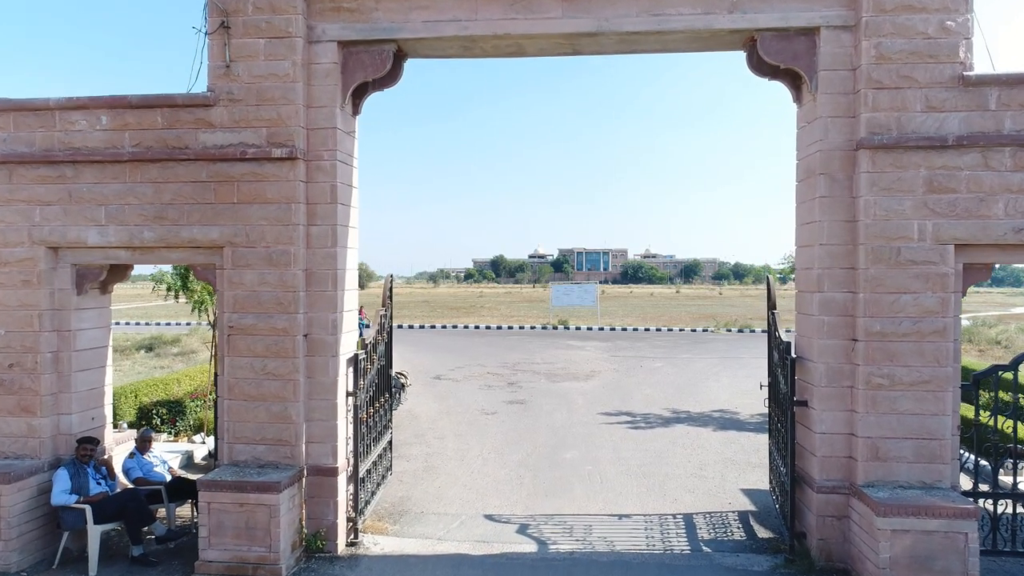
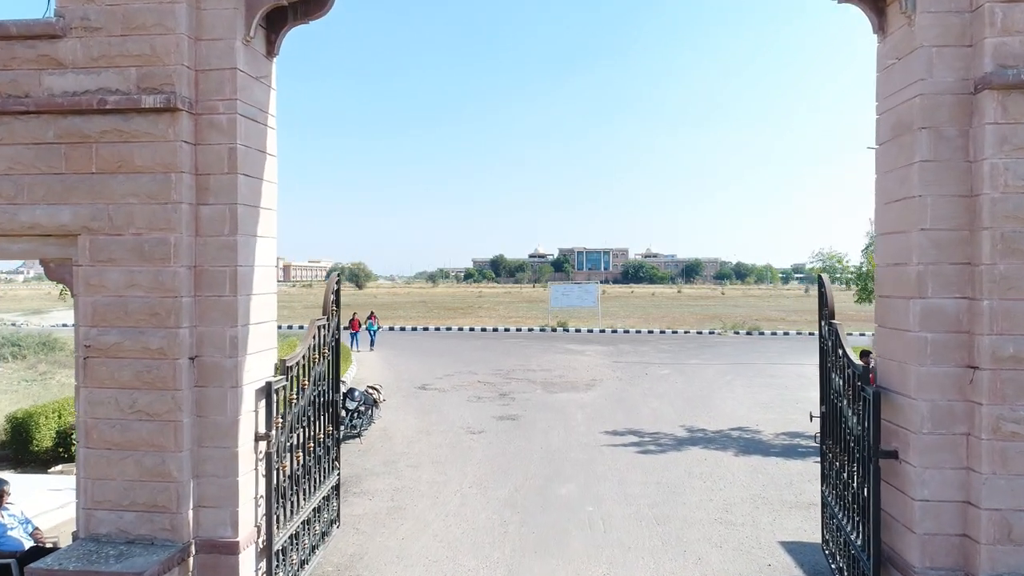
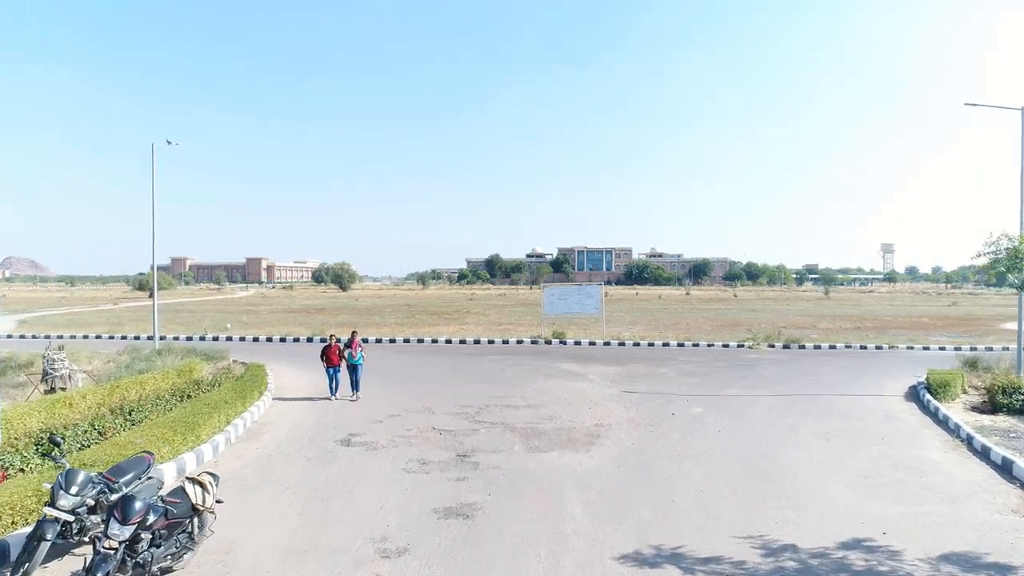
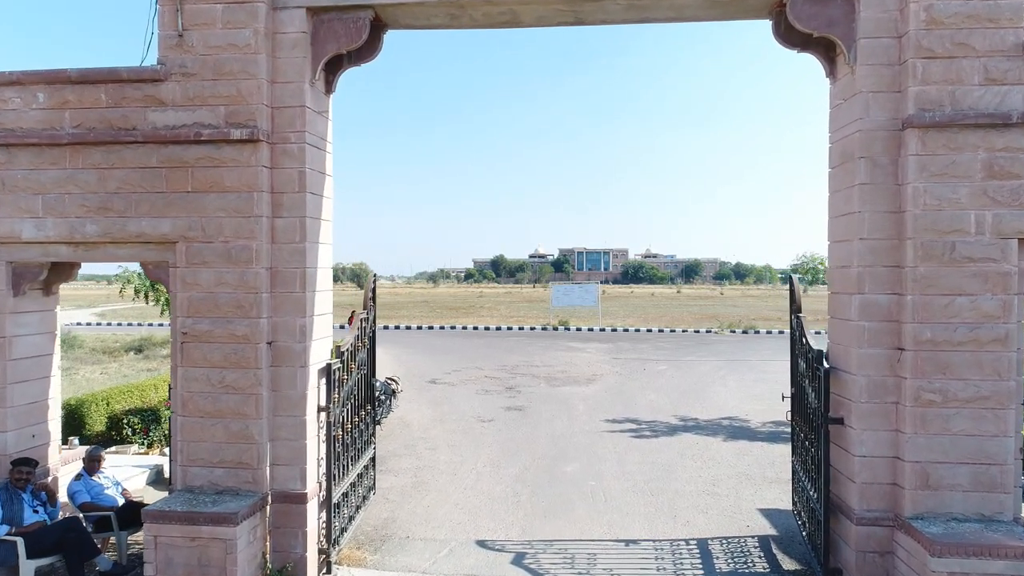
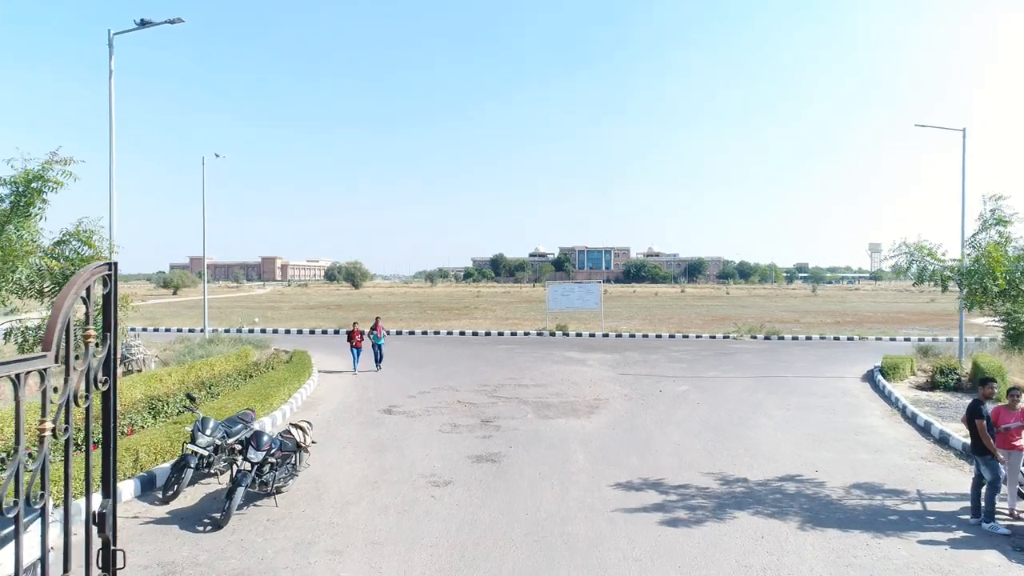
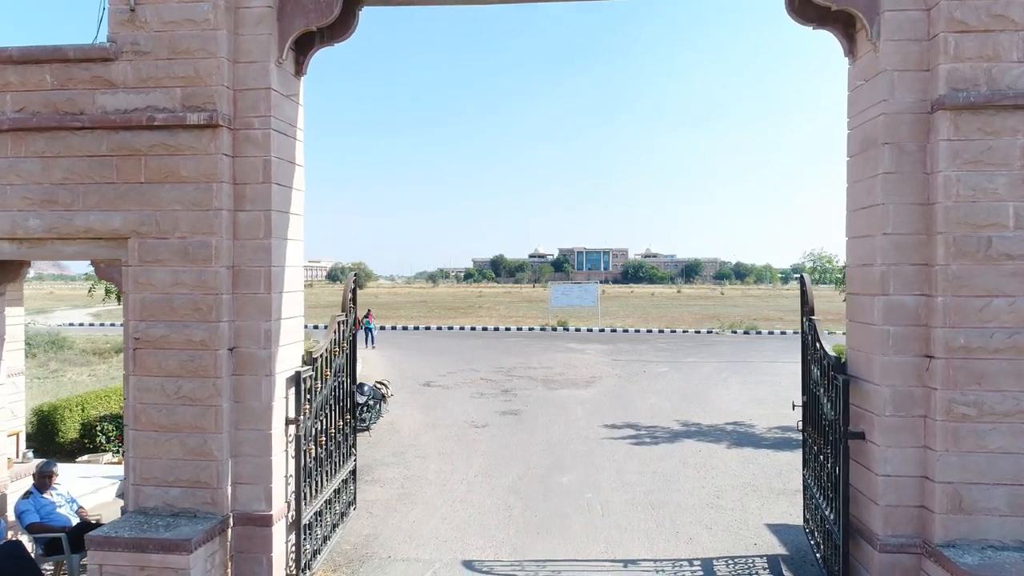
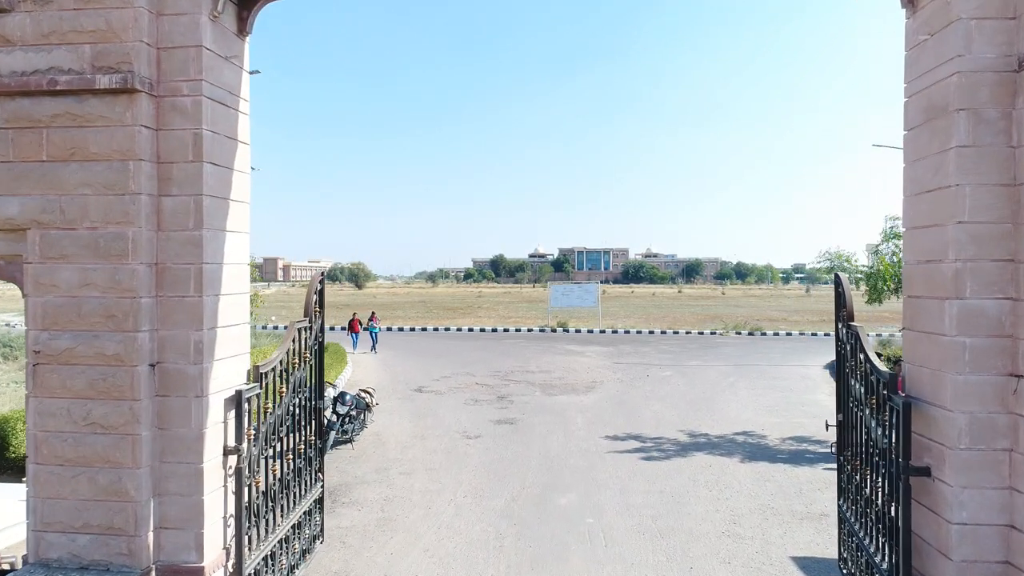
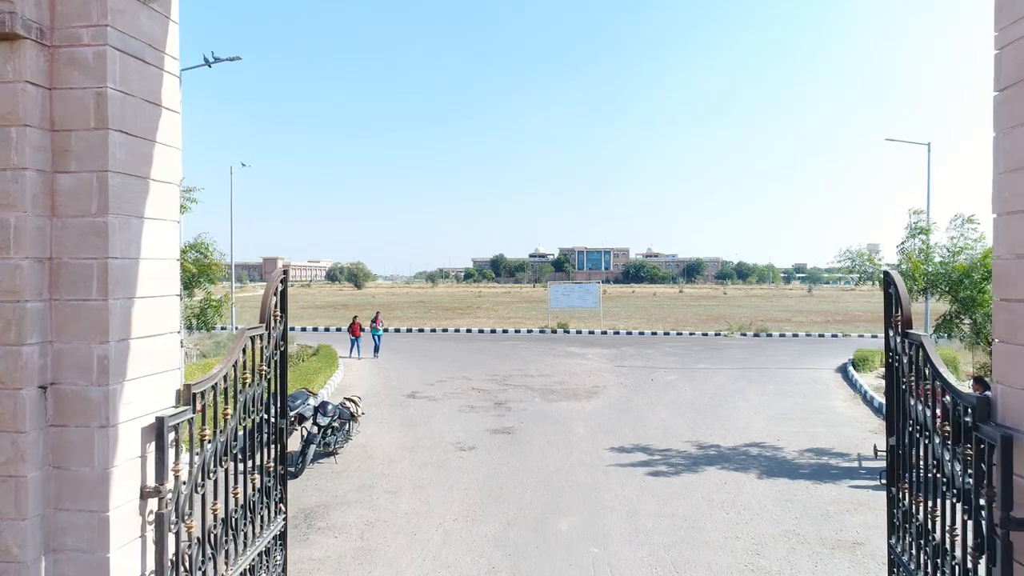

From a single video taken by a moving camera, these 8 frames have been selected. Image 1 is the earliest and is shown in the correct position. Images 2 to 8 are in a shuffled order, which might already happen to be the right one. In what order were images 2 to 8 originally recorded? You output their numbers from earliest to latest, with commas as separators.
4, 6, 2, 7, 8, 5, 3
